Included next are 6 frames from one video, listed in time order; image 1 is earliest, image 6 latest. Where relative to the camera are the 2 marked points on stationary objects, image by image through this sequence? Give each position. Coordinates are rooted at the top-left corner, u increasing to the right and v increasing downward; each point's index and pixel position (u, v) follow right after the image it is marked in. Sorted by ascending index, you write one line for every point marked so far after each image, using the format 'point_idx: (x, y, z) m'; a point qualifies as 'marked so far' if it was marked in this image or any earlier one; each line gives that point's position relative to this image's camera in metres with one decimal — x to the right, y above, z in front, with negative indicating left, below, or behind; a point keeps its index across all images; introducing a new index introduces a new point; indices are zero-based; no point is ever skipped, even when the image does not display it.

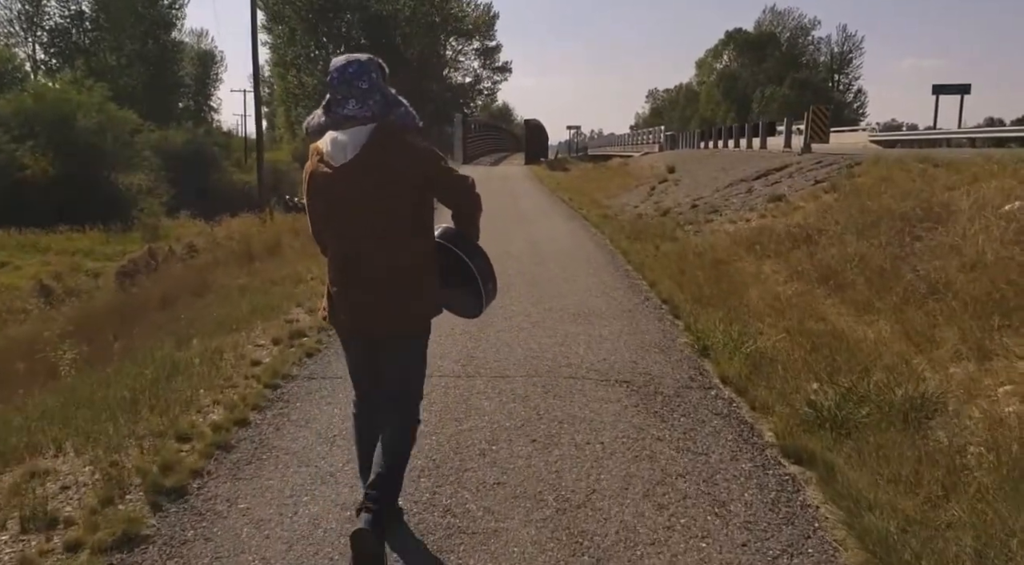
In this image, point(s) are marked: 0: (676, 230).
0: (+3.0, +1.0, +15.0) m
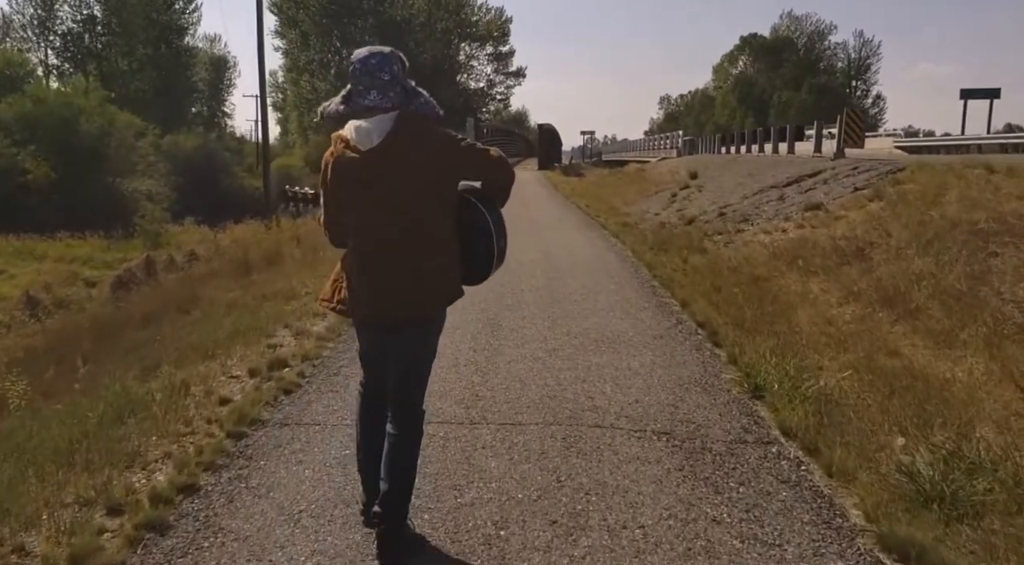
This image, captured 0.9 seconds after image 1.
0: (+3.3, +0.7, +13.9) m
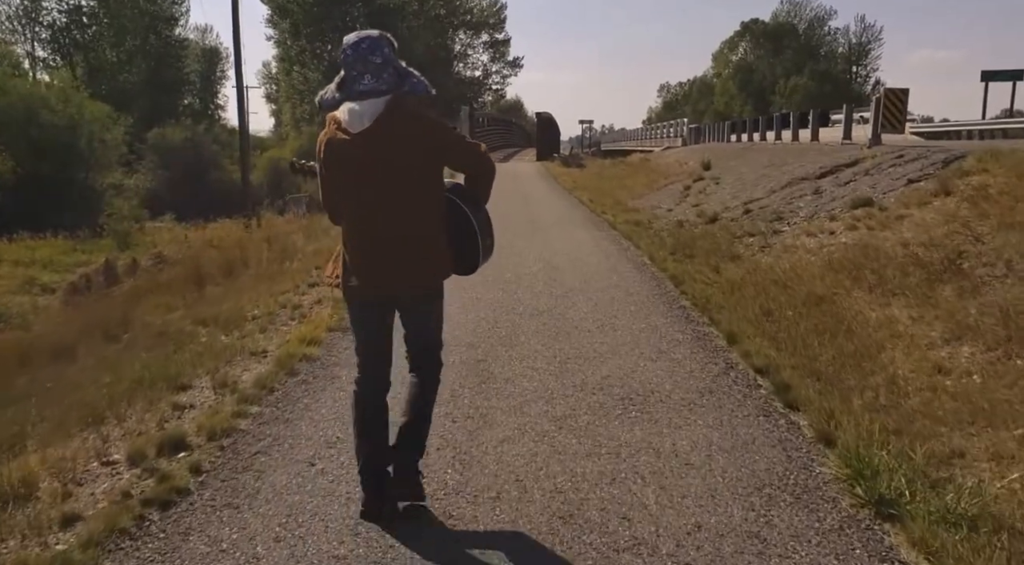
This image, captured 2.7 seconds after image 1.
0: (+3.2, +0.5, +11.7) m
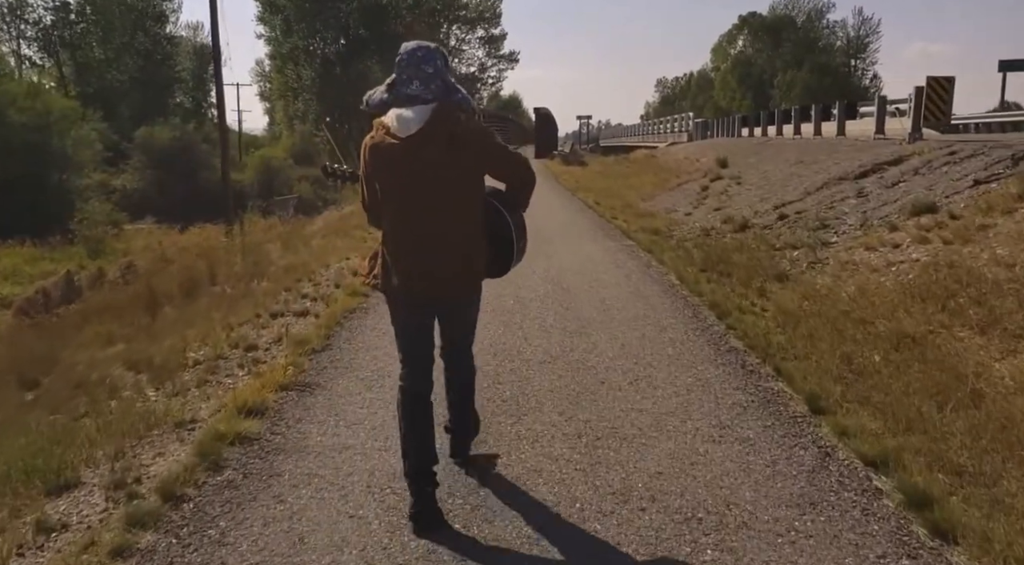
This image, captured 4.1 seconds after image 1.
0: (+3.2, +0.3, +10.0) m
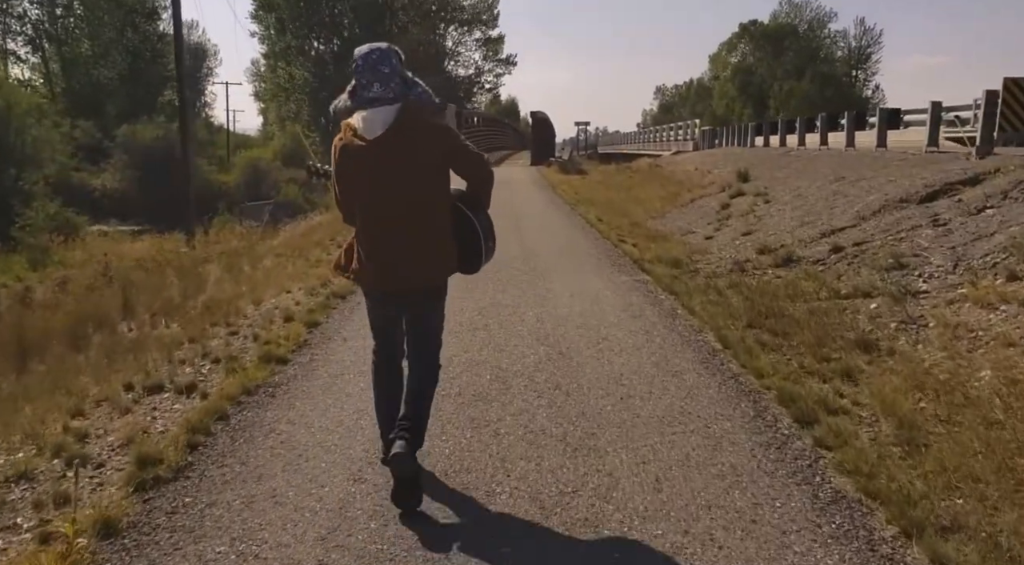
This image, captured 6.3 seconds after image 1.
0: (+3.0, -0.3, +7.3) m
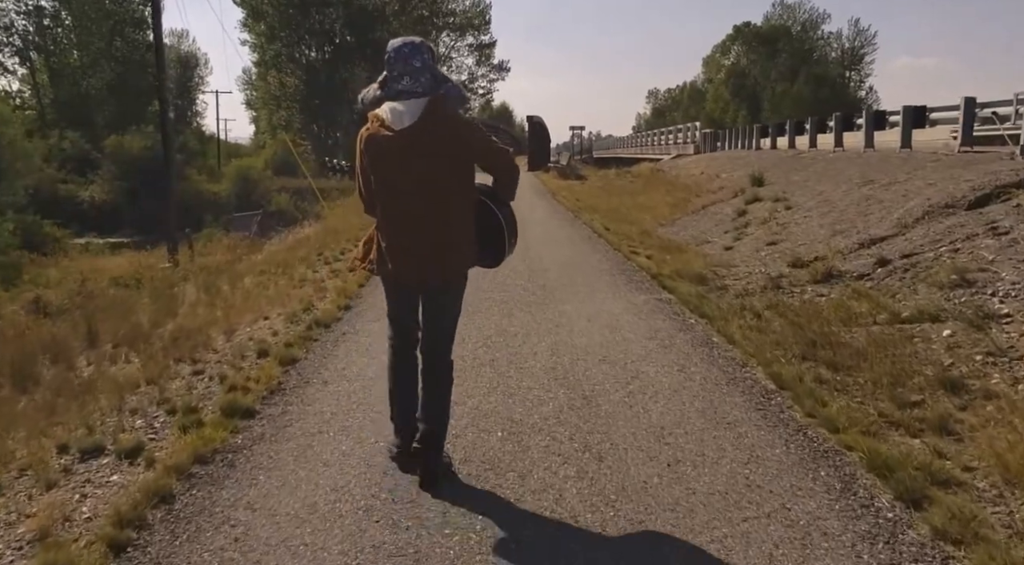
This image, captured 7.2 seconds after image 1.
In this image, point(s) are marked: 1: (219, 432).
0: (+3.1, -0.5, +6.2) m
1: (-1.8, -0.9, +5.1) m
